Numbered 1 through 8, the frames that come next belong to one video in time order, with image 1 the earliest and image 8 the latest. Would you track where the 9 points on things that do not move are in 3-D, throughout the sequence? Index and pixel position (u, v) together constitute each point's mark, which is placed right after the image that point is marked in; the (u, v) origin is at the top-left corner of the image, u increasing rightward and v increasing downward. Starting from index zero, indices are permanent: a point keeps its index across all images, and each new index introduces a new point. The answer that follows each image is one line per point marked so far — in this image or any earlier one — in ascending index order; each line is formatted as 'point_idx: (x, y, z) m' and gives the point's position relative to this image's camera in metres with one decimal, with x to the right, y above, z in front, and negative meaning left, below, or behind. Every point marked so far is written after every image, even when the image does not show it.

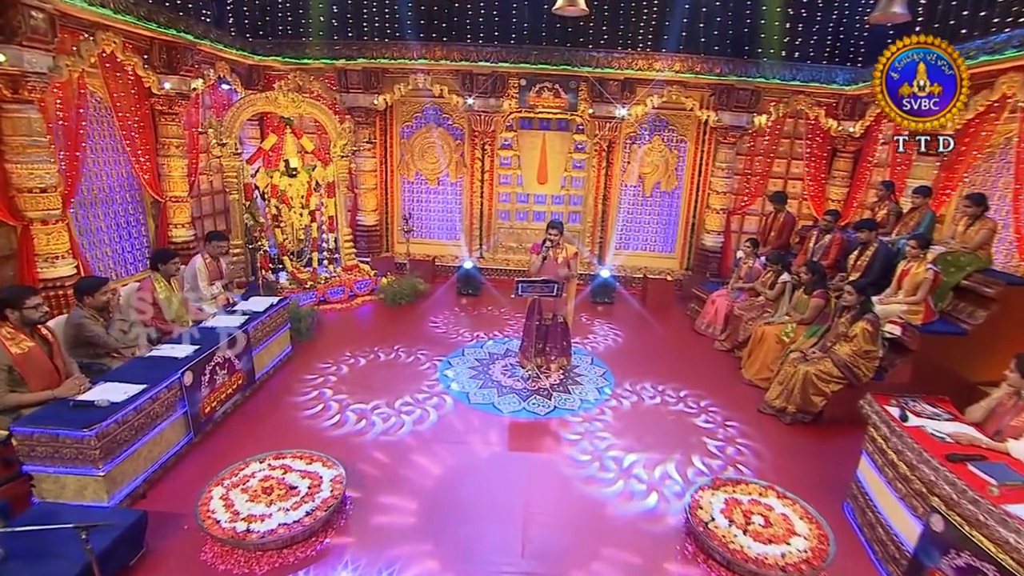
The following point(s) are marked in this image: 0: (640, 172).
0: (+2.0, +1.8, +9.6) m
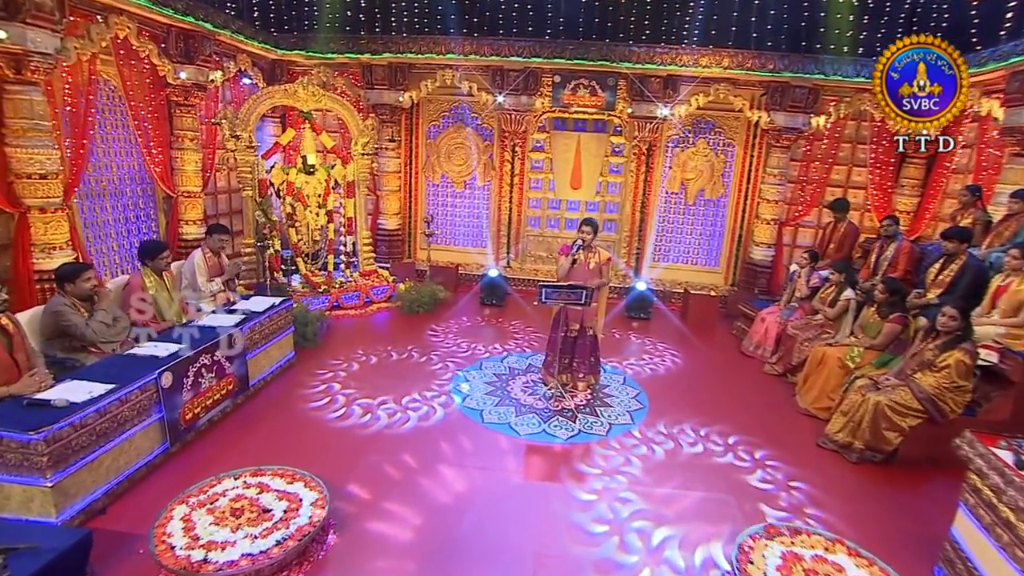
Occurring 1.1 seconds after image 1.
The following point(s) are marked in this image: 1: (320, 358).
0: (+2.4, +1.6, +8.8) m
1: (-2.2, -0.8, +6.9) m
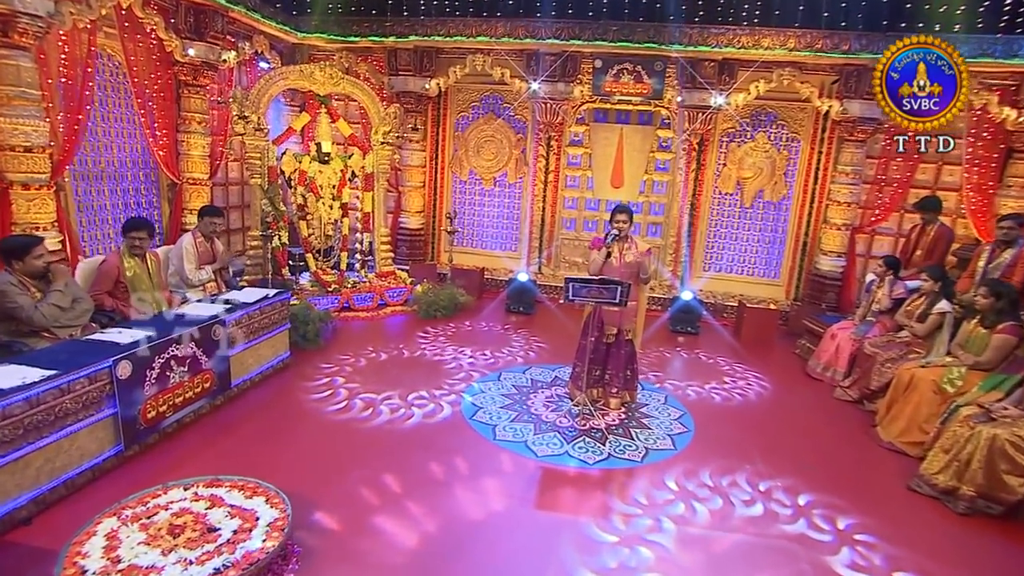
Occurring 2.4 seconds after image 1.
0: (+2.9, +1.4, +7.8) m
1: (-1.9, -0.7, +6.2) m
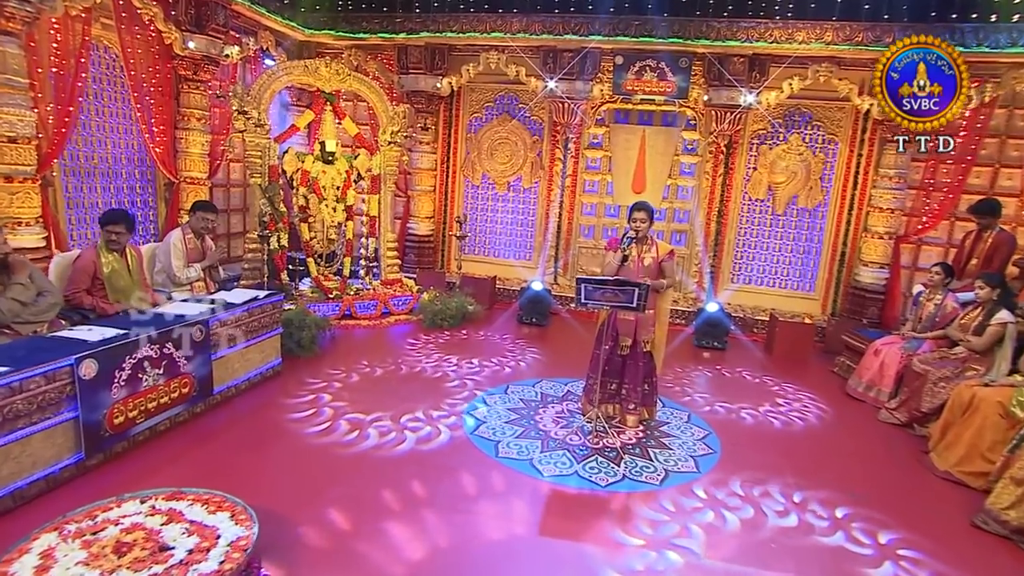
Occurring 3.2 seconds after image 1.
0: (+3.0, +1.3, +7.3) m
1: (-1.9, -0.8, +5.7) m
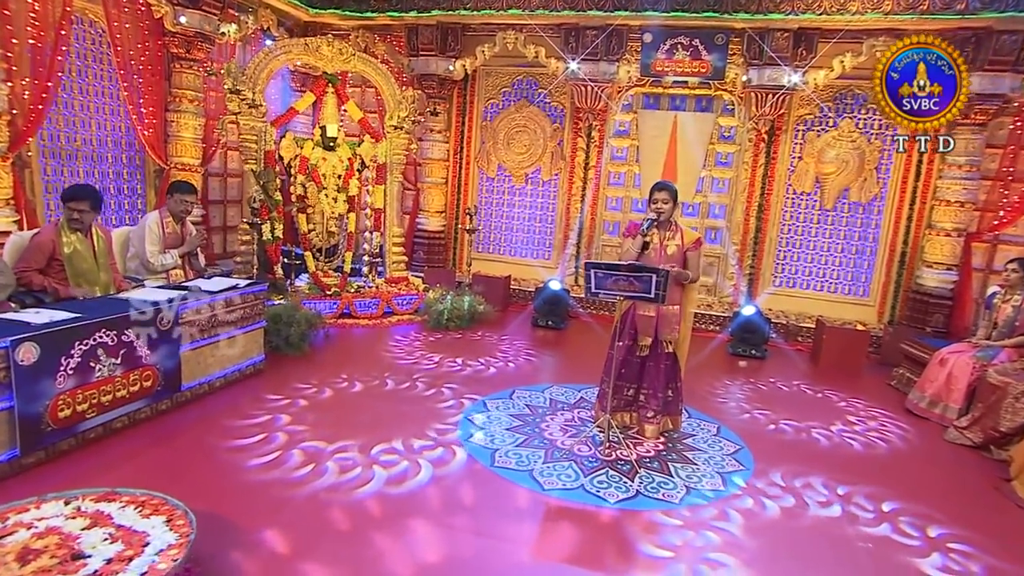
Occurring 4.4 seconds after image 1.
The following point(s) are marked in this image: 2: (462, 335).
0: (+3.2, +1.2, +6.5) m
1: (-1.8, -0.7, +5.1) m
2: (-0.5, -0.5, +6.1) m
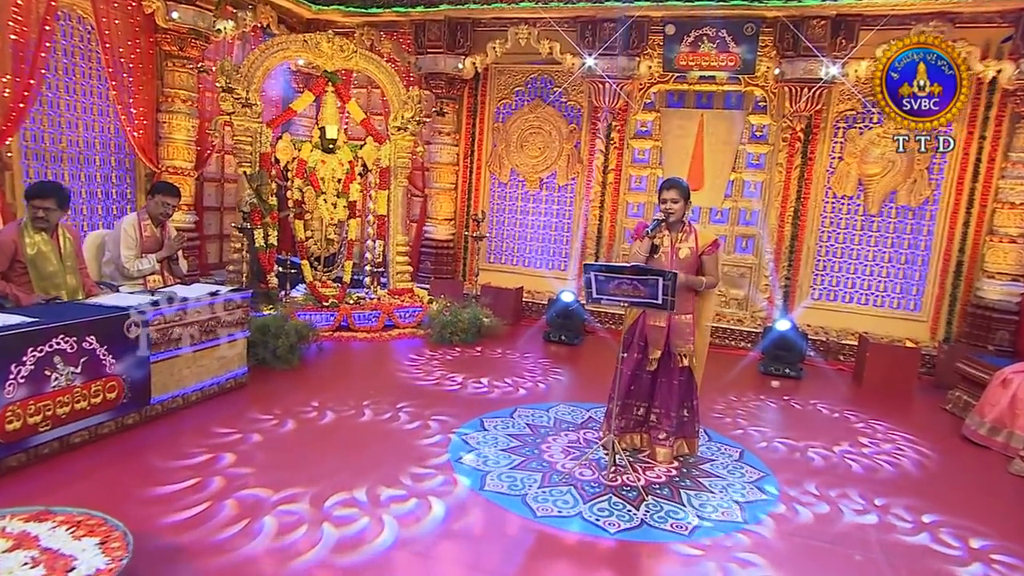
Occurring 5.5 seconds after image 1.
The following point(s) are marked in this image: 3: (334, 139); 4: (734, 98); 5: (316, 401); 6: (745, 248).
0: (+3.3, +1.1, +5.9) m
1: (-1.7, -0.8, +4.7) m
2: (-0.4, -0.6, +5.6) m
3: (-1.7, +1.4, +6.0) m
4: (+2.2, +1.9, +6.2) m
5: (-1.4, -0.8, +4.4) m
6: (+2.4, +0.4, +6.4) m
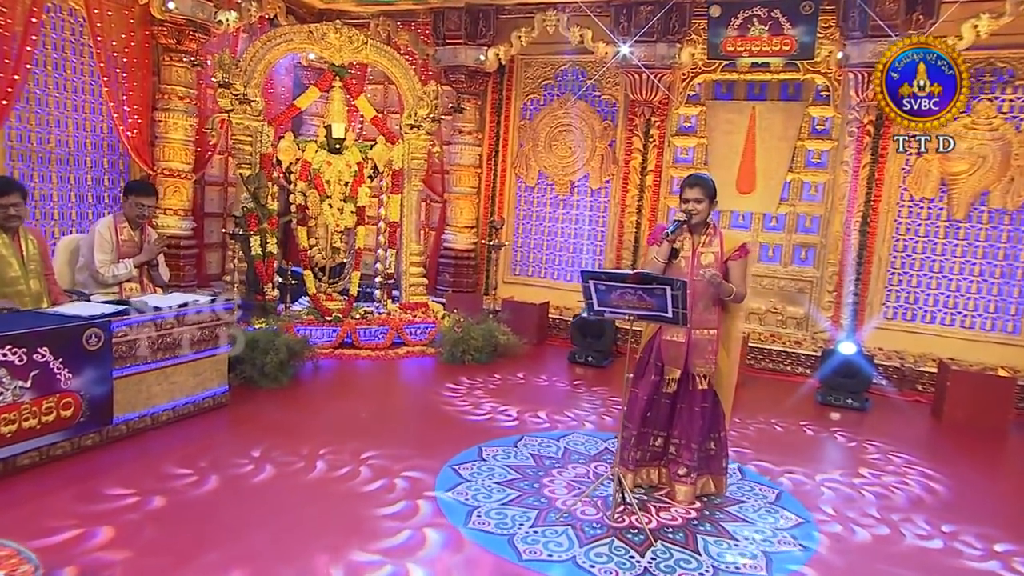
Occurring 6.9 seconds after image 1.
0: (+3.5, +0.9, +5.1) m
1: (-1.6, -0.9, +4.1) m
2: (-0.2, -0.7, +5.0) m
3: (-1.5, +1.3, +5.5) m
4: (+2.4, +1.7, +5.4) m
5: (-1.3, -0.9, +3.8) m
6: (+2.6, +0.3, +5.5) m
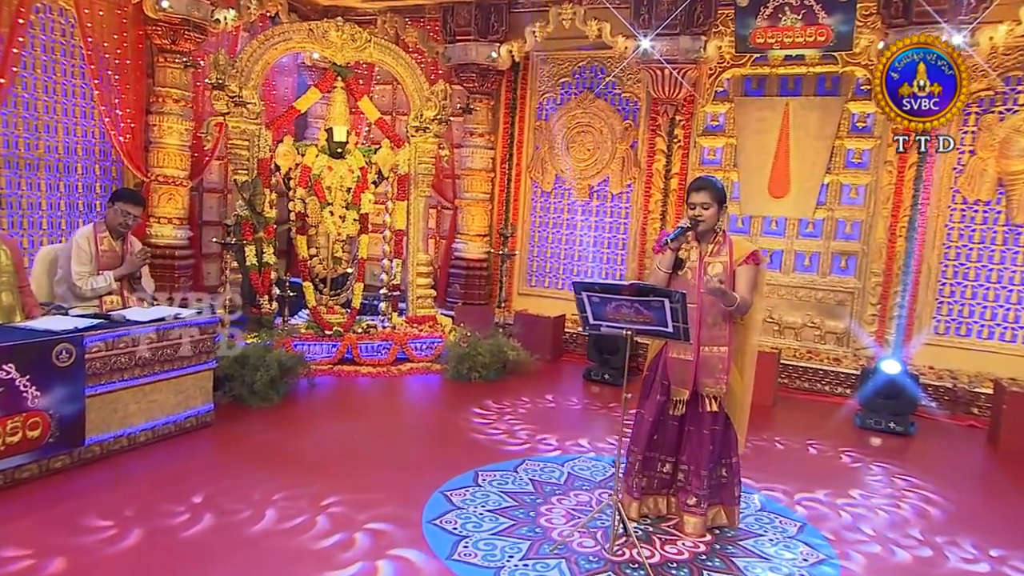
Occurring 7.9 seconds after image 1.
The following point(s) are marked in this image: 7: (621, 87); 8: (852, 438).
0: (+3.6, +0.9, +4.6) m
1: (-1.5, -1.0, +3.8) m
2: (-0.1, -0.8, +4.6) m
3: (-1.4, +1.2, +5.2) m
4: (+2.5, +1.6, +5.0) m
5: (-1.3, -1.0, +3.5) m
6: (+2.7, +0.2, +5.1) m
7: (+1.0, +1.8, +5.6) m
8: (+2.4, -1.1, +4.1) m
